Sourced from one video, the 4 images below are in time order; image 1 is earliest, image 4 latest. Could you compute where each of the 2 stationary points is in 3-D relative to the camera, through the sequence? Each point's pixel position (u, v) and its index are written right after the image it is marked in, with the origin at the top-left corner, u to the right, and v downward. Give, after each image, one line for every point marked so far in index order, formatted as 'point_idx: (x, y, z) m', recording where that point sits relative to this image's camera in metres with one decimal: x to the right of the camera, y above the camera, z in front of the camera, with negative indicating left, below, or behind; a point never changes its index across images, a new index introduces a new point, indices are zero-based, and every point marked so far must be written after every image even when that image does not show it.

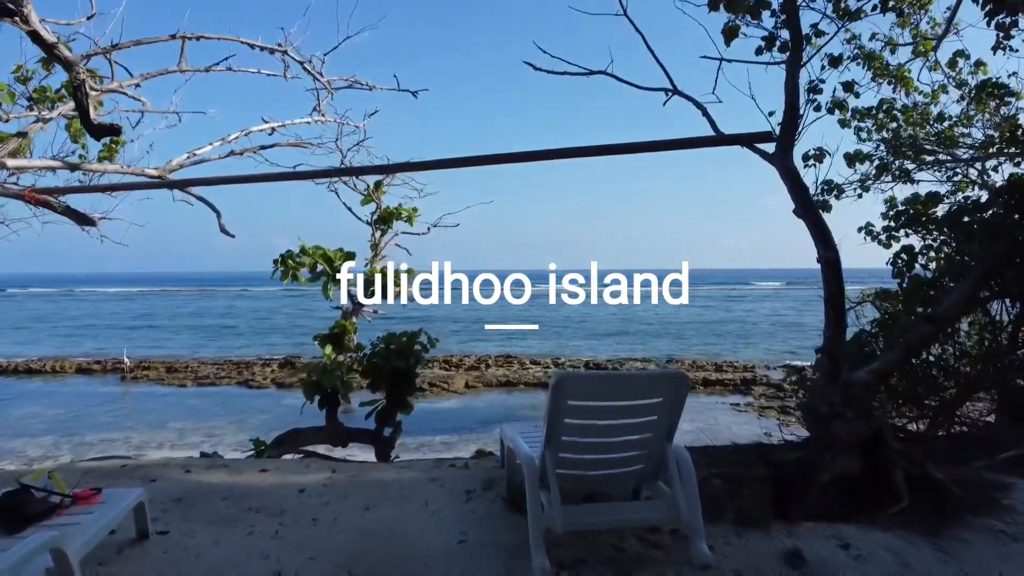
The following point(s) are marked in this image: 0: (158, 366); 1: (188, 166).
0: (-9.7, -2.1, +18.9) m
1: (-2.7, +1.0, +5.7) m
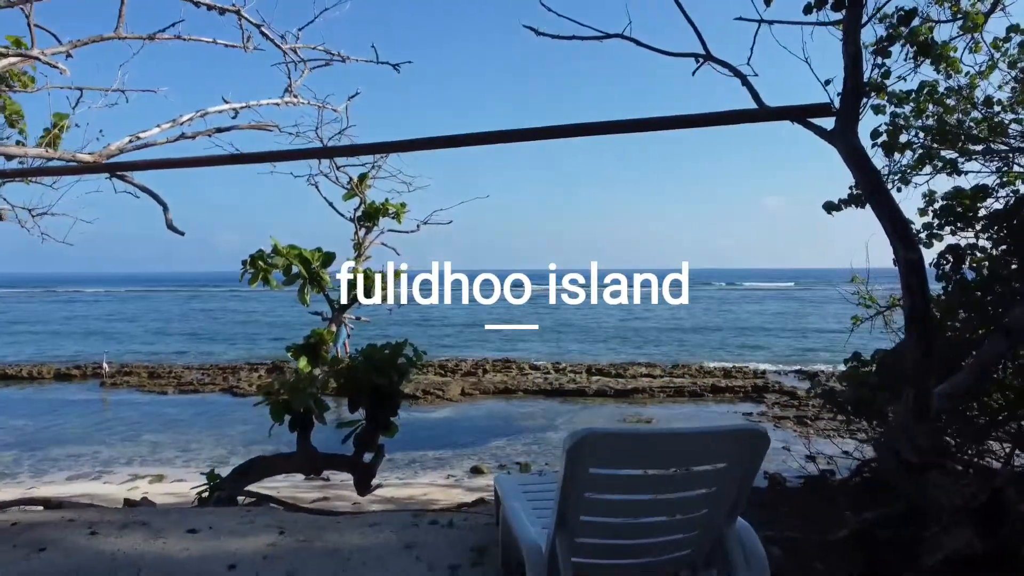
0: (-9.7, -2.2, +18.0) m
1: (-2.7, +1.0, +4.9) m
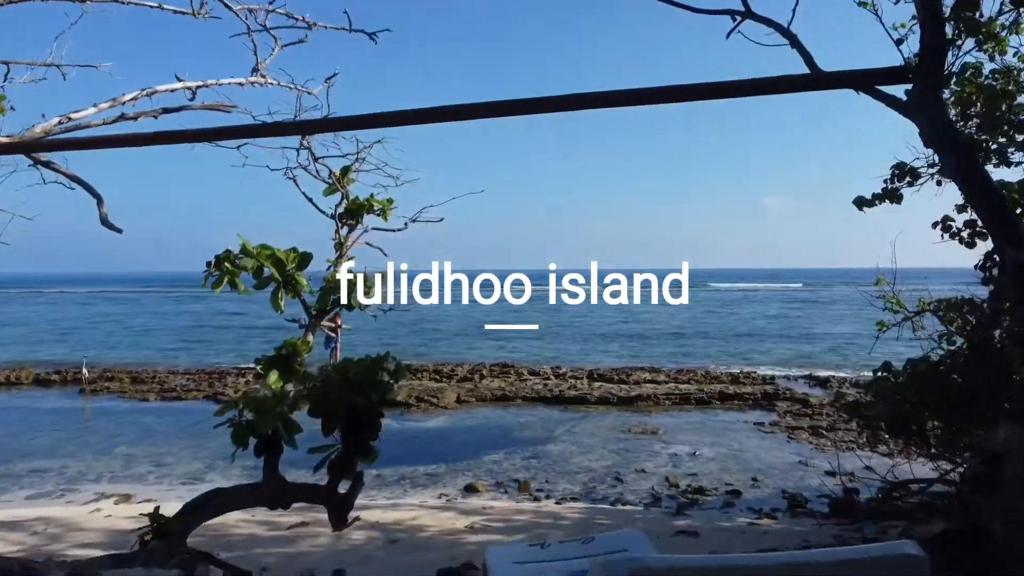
0: (-9.7, -2.2, +17.3) m
1: (-2.7, +0.9, +4.1) m
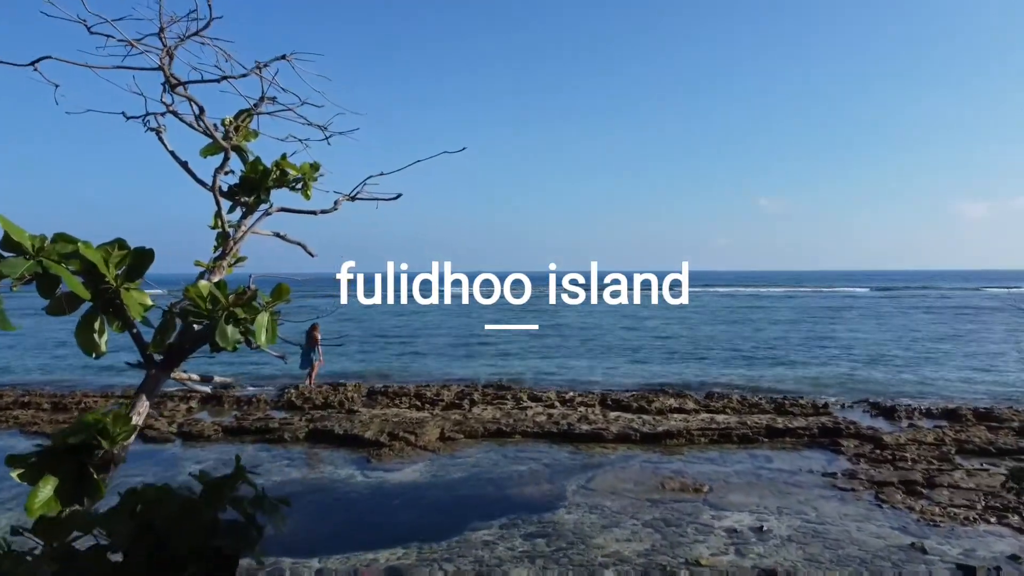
0: (-9.8, -2.4, +14.4) m
1: (-2.7, +0.8, +1.3) m
